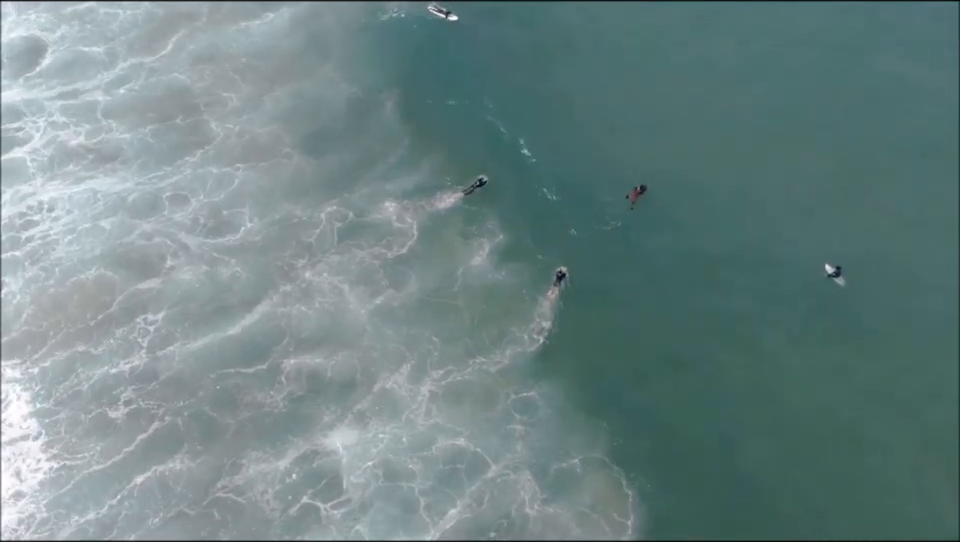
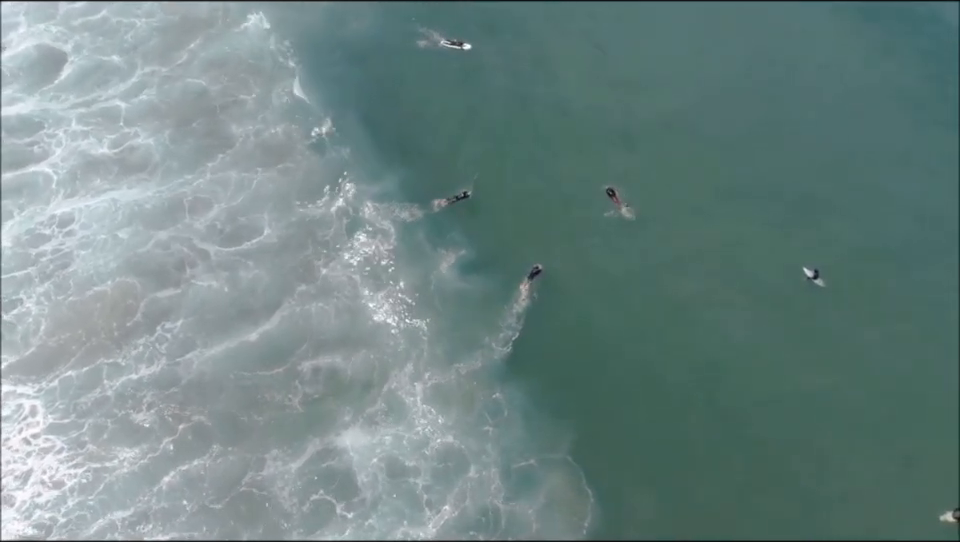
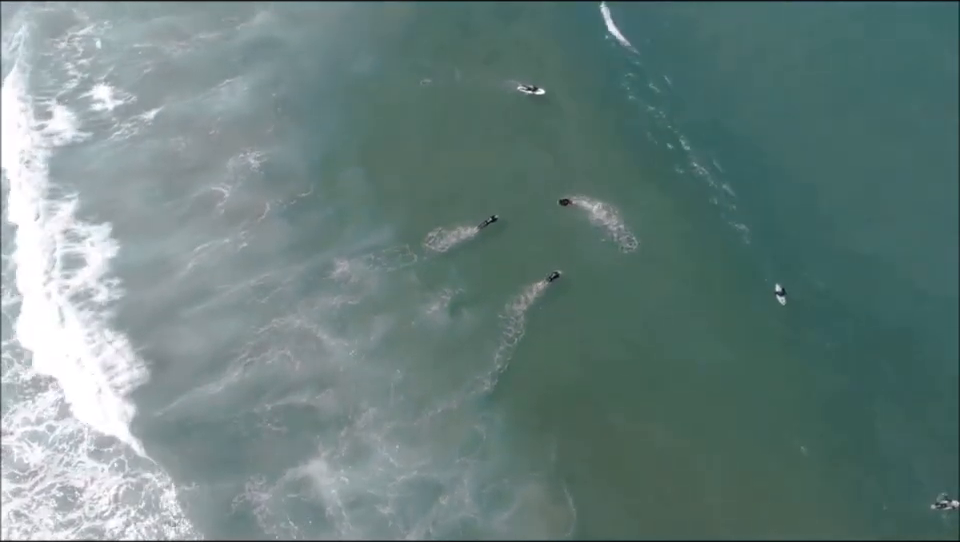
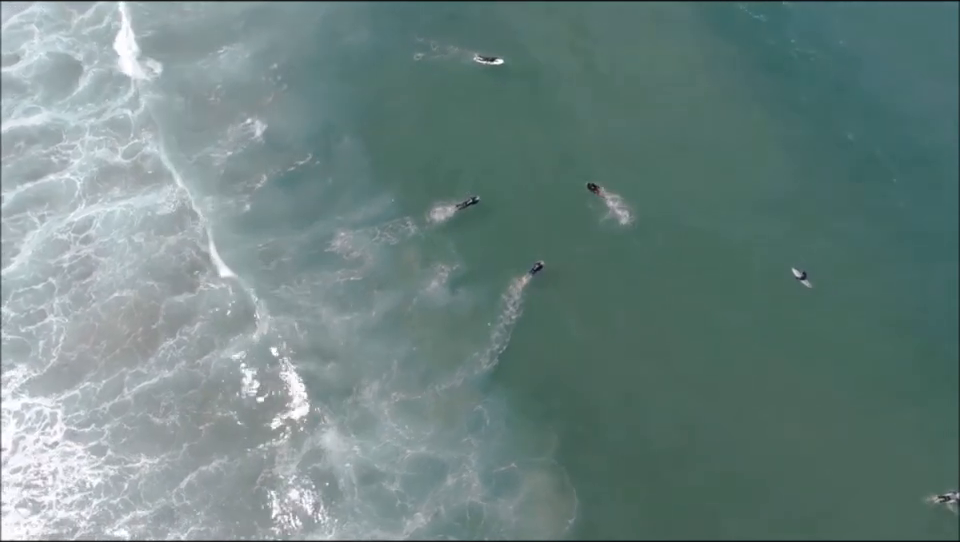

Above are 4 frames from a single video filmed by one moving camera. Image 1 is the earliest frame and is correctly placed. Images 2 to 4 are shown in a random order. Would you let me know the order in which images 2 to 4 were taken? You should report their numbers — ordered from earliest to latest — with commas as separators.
2, 4, 3
